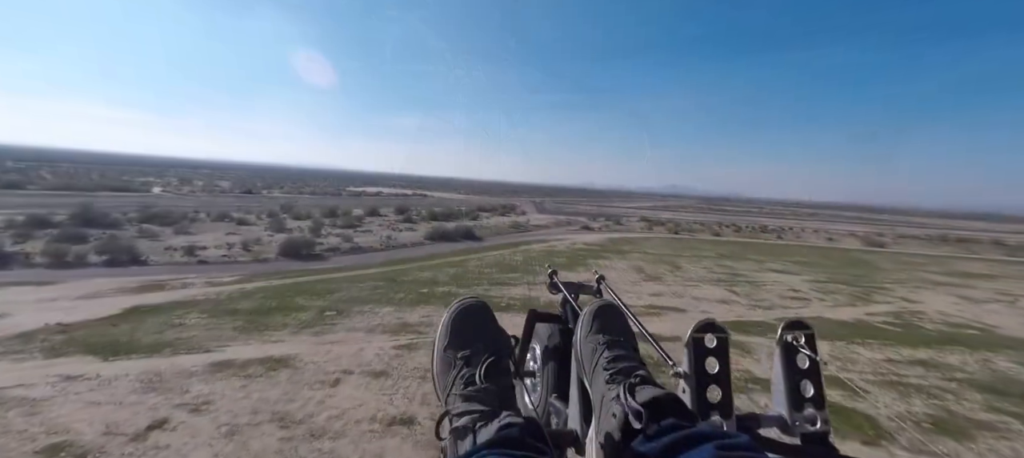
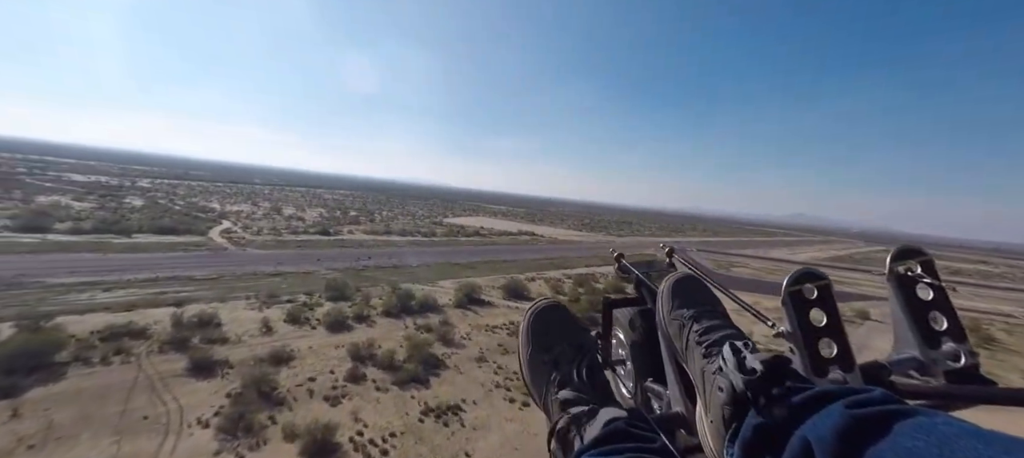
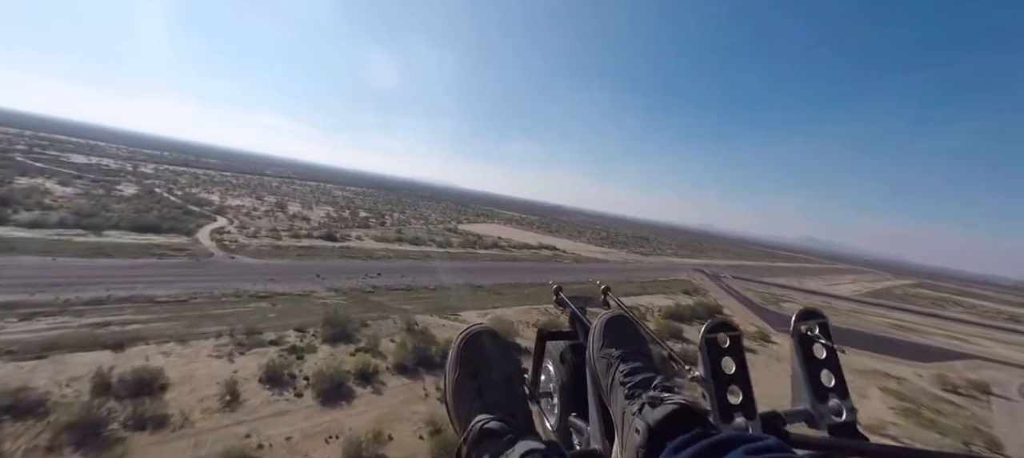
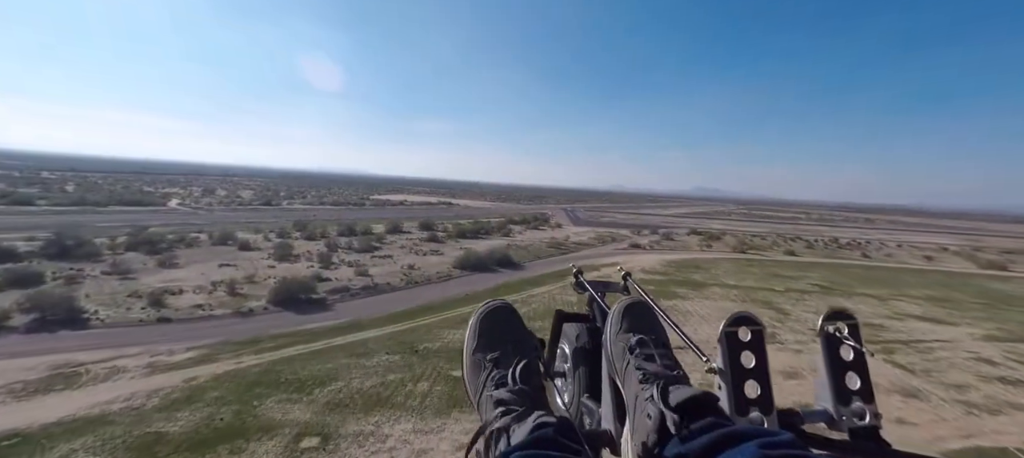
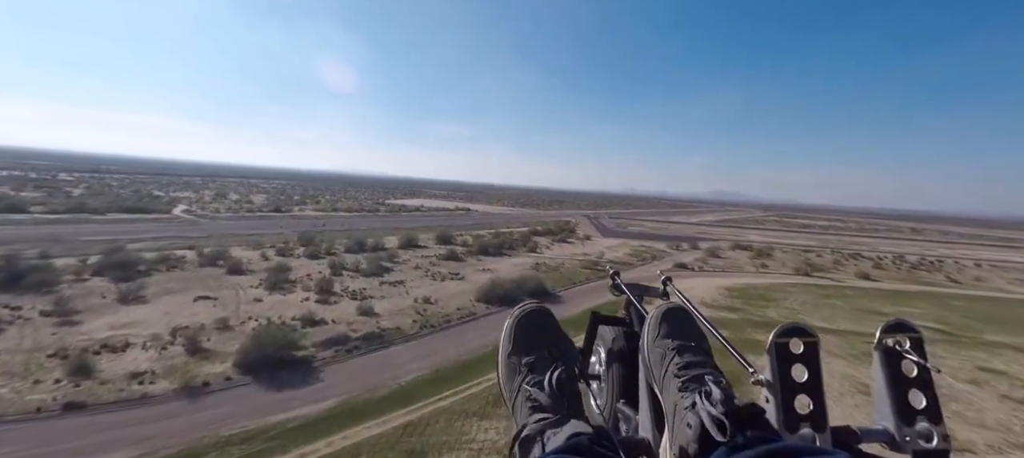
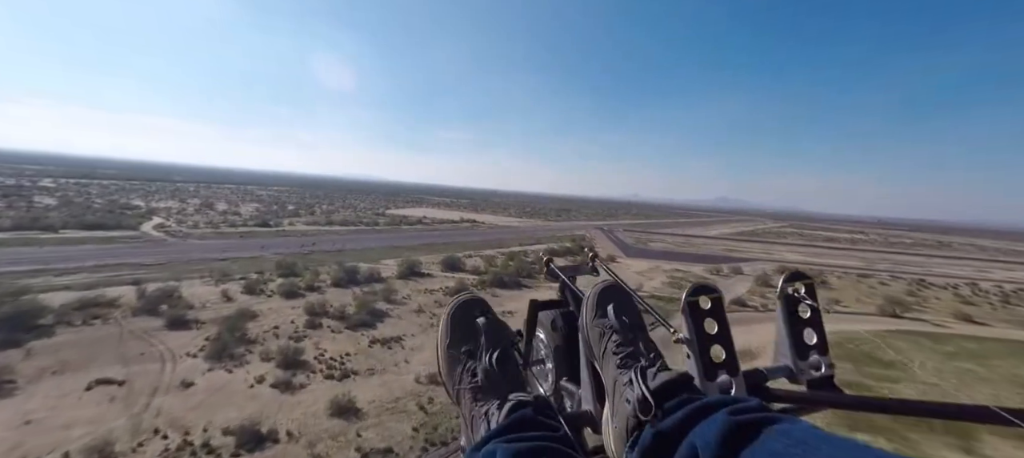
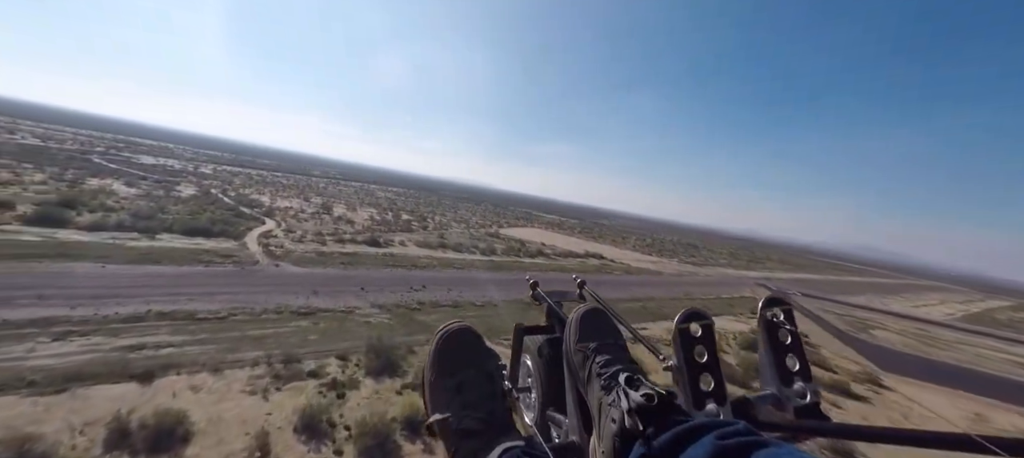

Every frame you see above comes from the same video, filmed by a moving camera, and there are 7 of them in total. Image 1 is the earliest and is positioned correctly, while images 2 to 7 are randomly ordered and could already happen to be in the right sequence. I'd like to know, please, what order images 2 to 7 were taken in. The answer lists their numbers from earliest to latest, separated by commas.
4, 5, 6, 2, 3, 7
